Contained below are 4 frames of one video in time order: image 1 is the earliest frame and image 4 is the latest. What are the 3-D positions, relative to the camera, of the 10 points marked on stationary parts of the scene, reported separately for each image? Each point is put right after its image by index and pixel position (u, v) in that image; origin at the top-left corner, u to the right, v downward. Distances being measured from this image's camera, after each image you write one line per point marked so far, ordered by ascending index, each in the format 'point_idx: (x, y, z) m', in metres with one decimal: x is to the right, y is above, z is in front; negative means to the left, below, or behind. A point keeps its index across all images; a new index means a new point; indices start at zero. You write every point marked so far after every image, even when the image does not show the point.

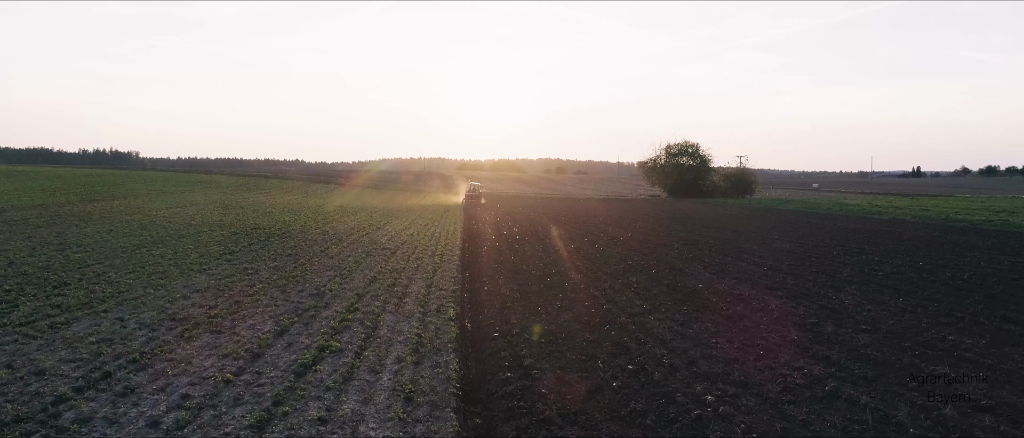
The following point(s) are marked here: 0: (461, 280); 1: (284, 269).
0: (-1.3, -1.6, +18.0) m
1: (-6.3, -1.4, +19.6) m
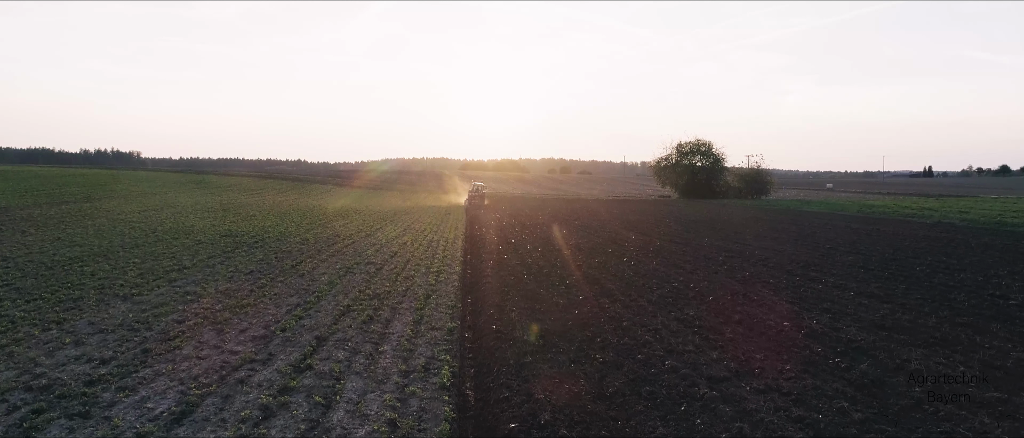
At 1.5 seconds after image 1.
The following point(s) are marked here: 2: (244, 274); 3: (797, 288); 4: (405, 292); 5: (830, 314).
0: (-1.0, -1.8, +13.7) m
1: (-6.0, -1.6, +15.4) m
2: (-6.8, -1.4, +18.1) m
3: (+6.3, -1.5, +15.5) m
4: (-2.4, -1.6, +15.6) m
5: (+5.6, -1.7, +12.6) m
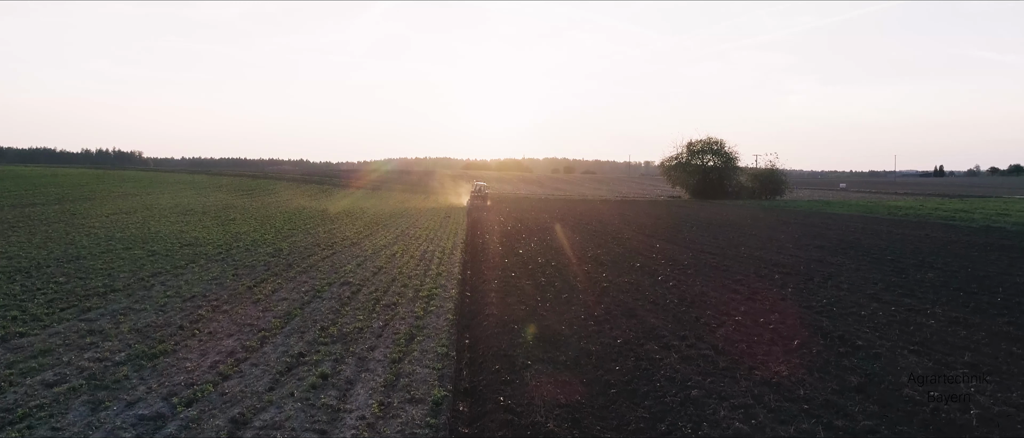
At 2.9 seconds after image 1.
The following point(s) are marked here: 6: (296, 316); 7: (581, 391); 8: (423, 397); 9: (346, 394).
0: (-0.8, -2.0, +9.9) m
1: (-5.8, -1.9, +11.6) m
2: (-6.6, -1.6, +14.3) m
3: (+6.5, -1.7, +11.7) m
4: (-2.2, -1.8, +11.7) m
5: (+5.8, -1.9, +8.7) m
6: (-3.9, -1.7, +12.9) m
7: (+0.8, -2.1, +8.4) m
8: (-1.1, -2.1, +8.3) m
9: (-2.0, -2.1, +8.5) m
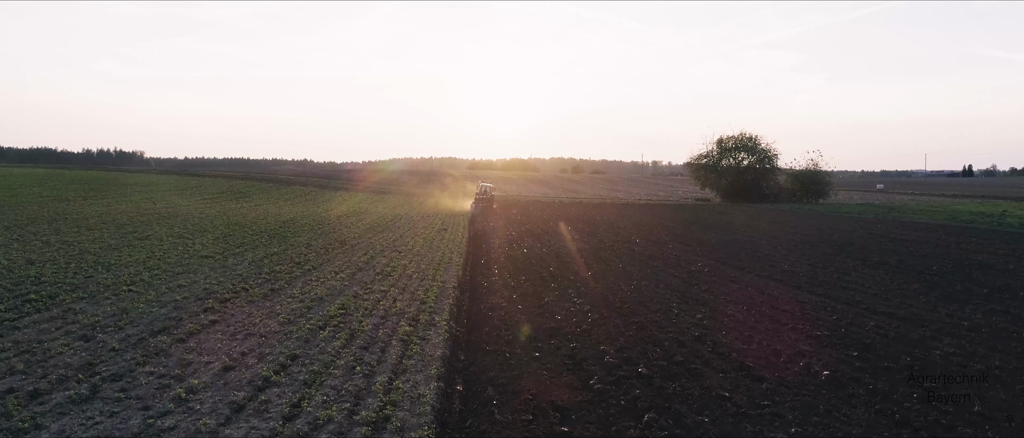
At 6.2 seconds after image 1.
0: (-0.4, -2.7, -0.5) m
1: (-5.4, -2.6, +1.2) m
2: (-6.2, -2.3, +3.9) m
3: (+6.9, -2.4, +1.2) m
4: (-1.7, -2.5, +1.3) m
5: (+6.3, -2.6, -1.8) m
6: (-3.4, -2.4, +2.5) m
7: (+1.3, -2.7, -2.0) m
8: (-0.6, -2.8, -2.1) m
9: (-1.5, -2.8, -1.9) m
